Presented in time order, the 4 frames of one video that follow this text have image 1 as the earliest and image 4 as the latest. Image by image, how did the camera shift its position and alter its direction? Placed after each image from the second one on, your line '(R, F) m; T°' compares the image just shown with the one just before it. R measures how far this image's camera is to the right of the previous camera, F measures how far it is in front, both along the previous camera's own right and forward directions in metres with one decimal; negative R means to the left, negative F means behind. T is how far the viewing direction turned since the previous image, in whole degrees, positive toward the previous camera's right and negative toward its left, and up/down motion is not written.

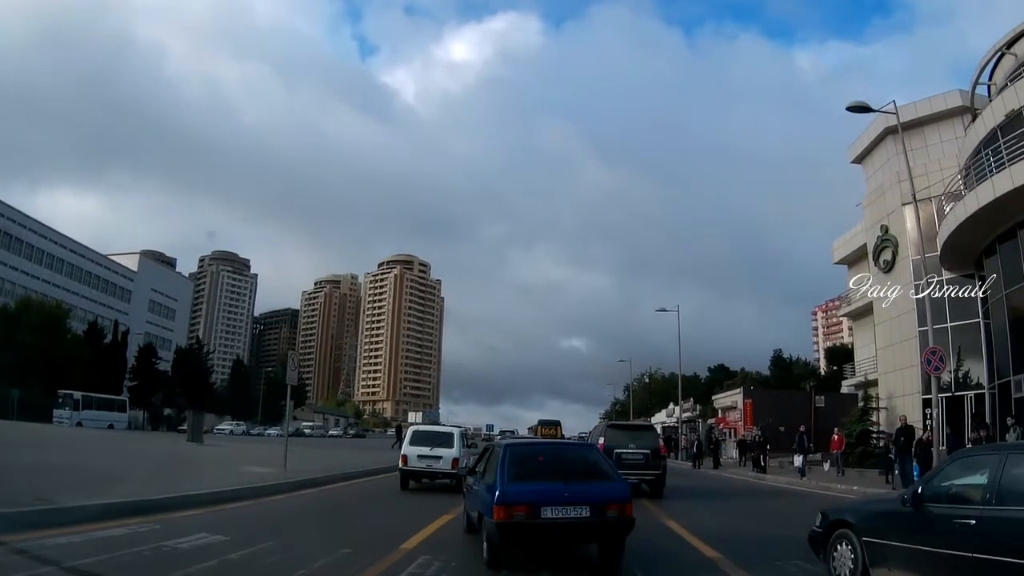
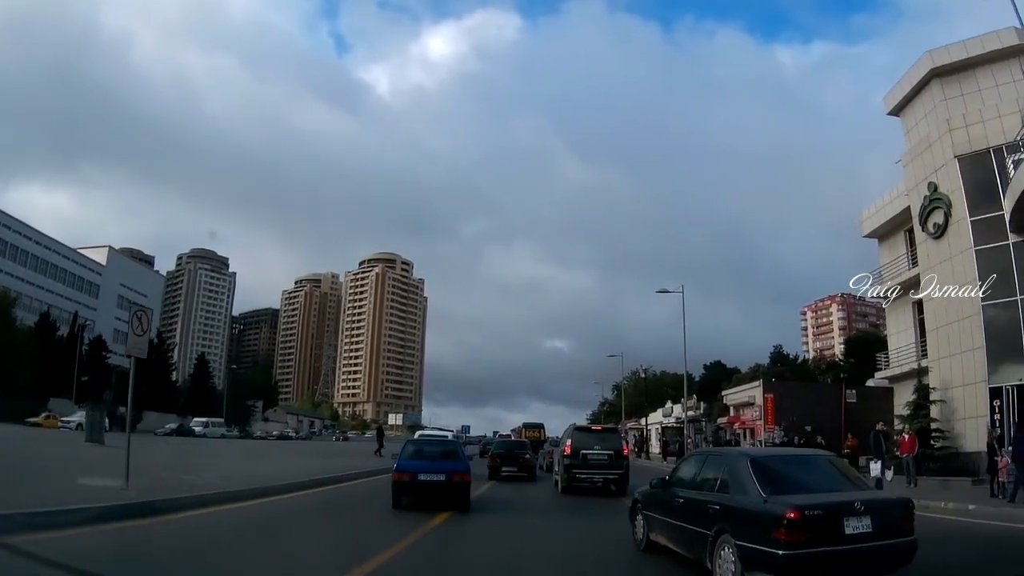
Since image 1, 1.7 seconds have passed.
(+0.1, +1.1) m; +1°
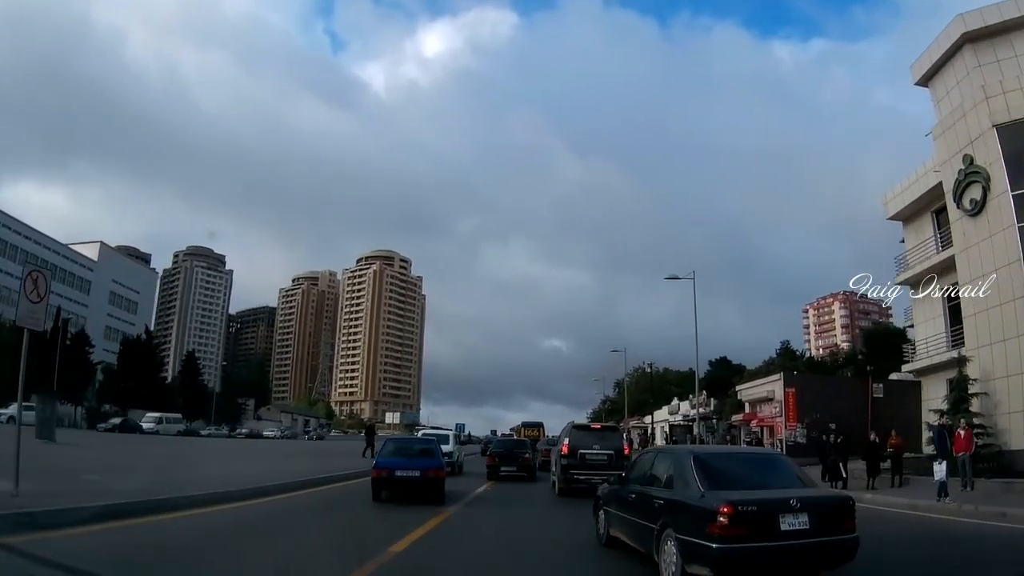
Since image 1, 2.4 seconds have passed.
(0.0, +0.5) m; 0°
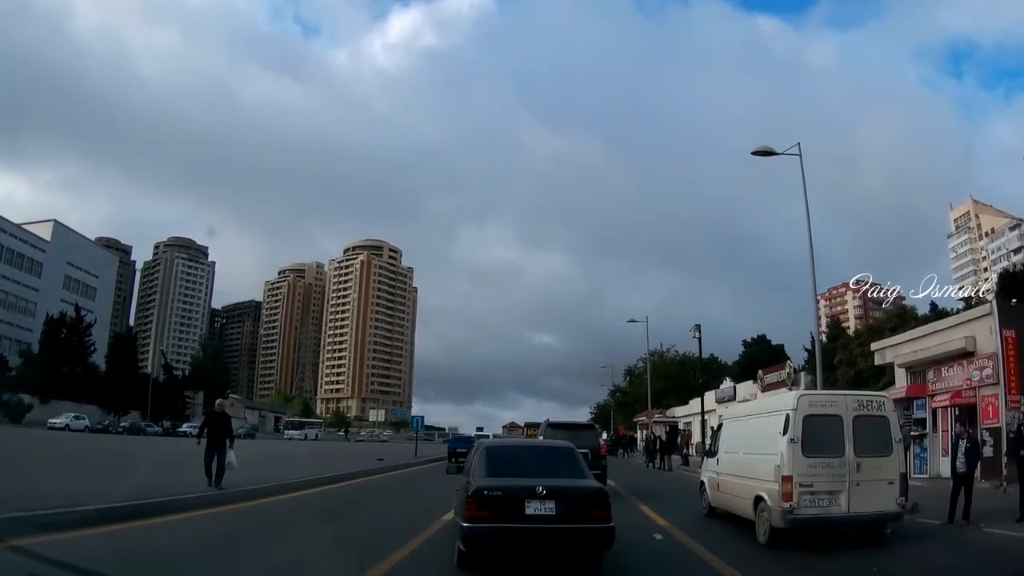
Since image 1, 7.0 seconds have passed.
(+0.1, +2.5) m; 0°
